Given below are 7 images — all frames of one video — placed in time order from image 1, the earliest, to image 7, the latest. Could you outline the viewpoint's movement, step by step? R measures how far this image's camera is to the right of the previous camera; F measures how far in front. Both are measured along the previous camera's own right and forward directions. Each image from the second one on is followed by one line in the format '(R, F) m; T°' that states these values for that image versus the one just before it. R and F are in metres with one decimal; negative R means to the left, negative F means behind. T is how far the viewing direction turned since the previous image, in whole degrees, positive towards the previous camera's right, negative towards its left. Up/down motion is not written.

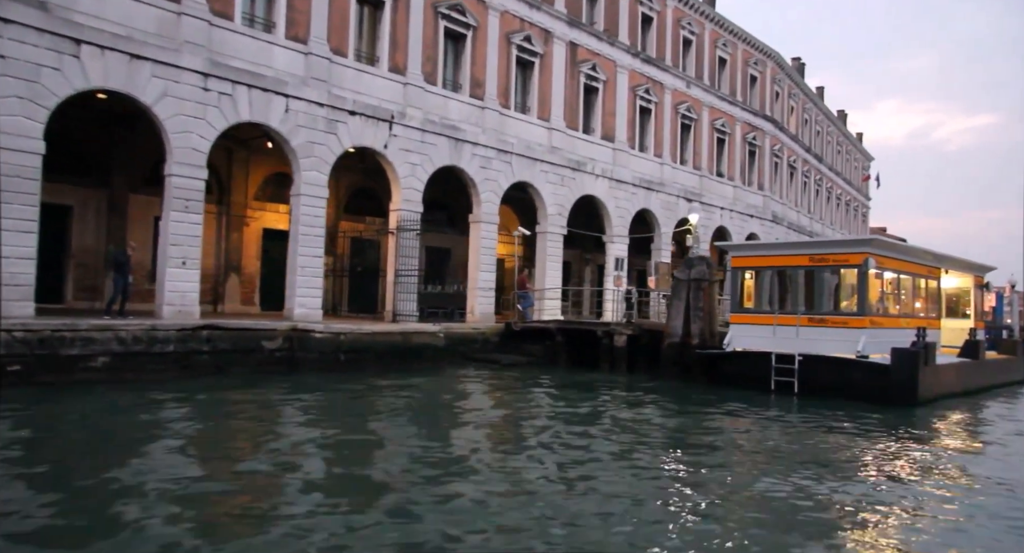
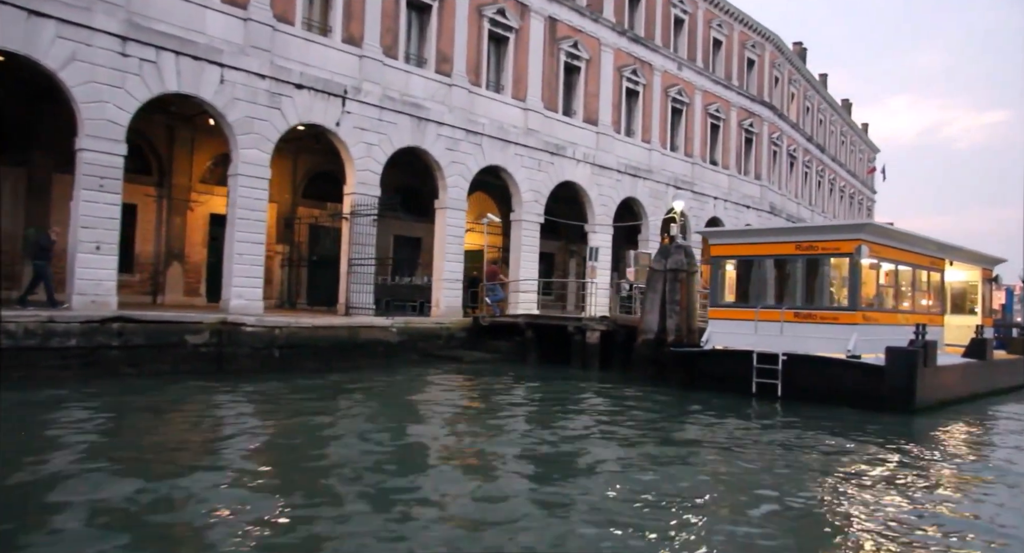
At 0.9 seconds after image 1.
(+1.0, +1.5) m; -1°
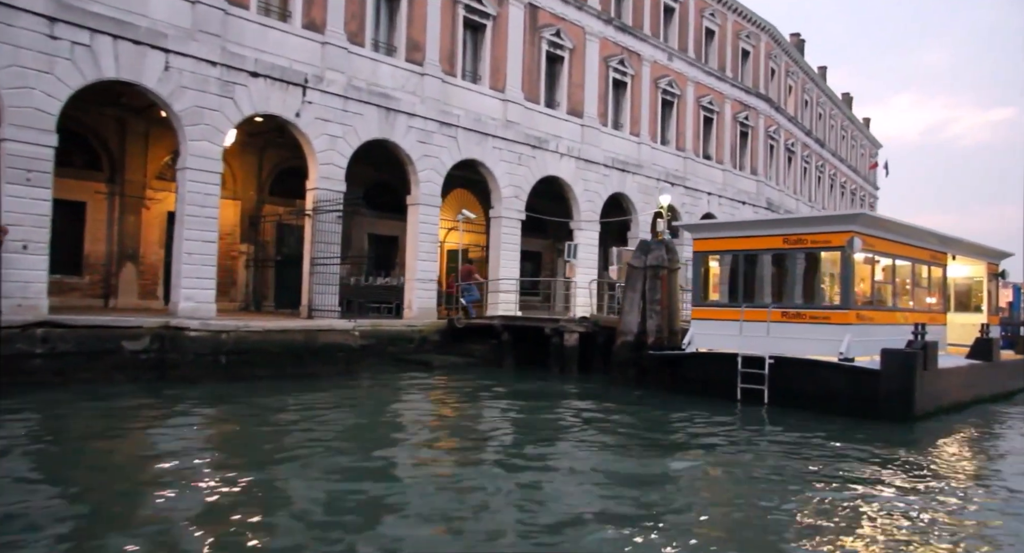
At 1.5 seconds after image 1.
(+0.7, +1.0) m; 0°
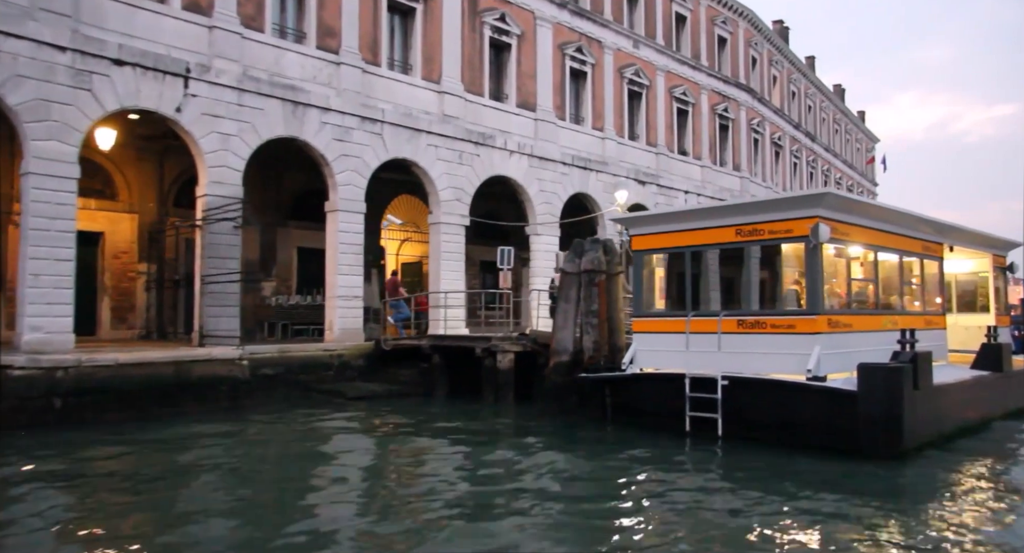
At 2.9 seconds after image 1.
(+1.6, +2.3) m; -1°
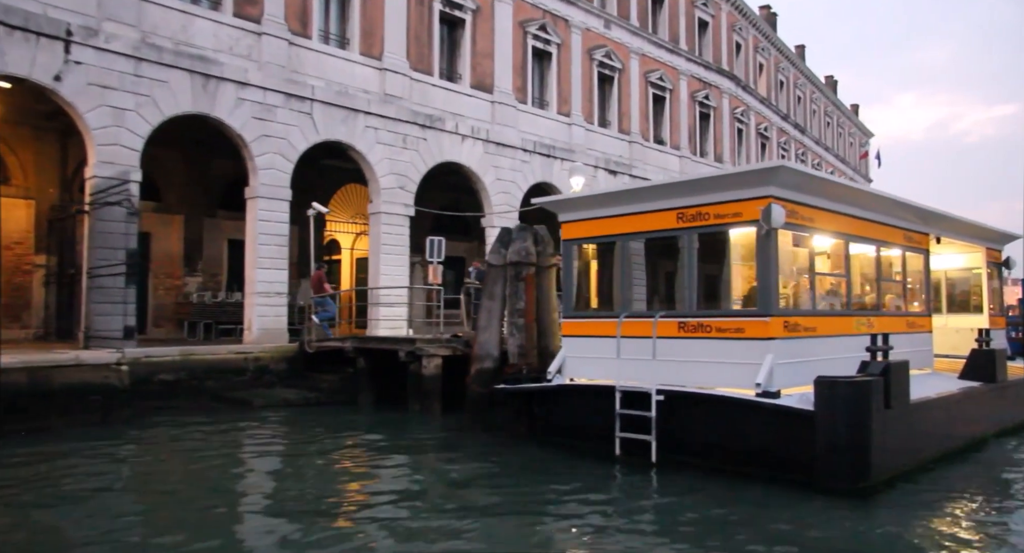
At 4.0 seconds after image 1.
(+1.1, +1.6) m; 0°
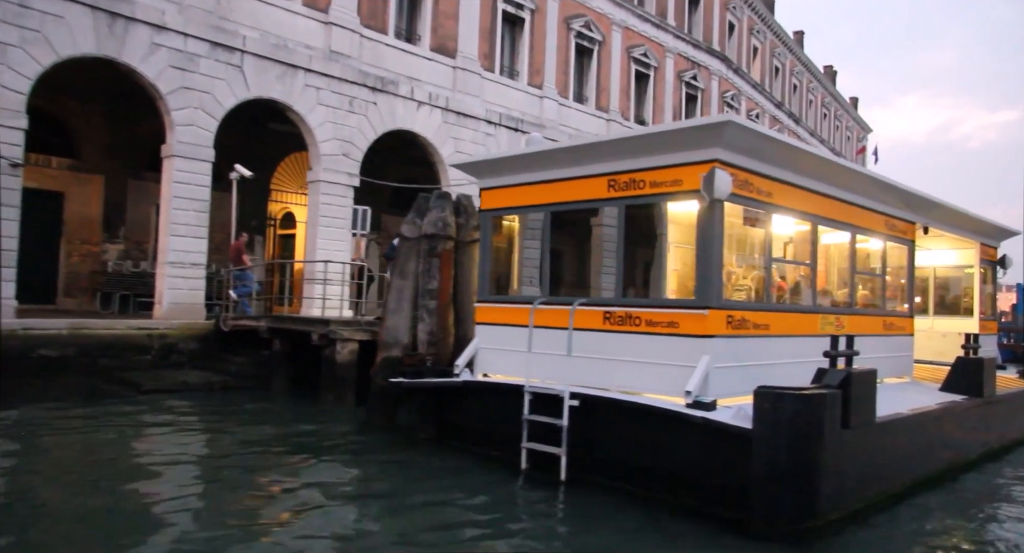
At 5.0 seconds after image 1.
(+1.0, +1.4) m; 0°
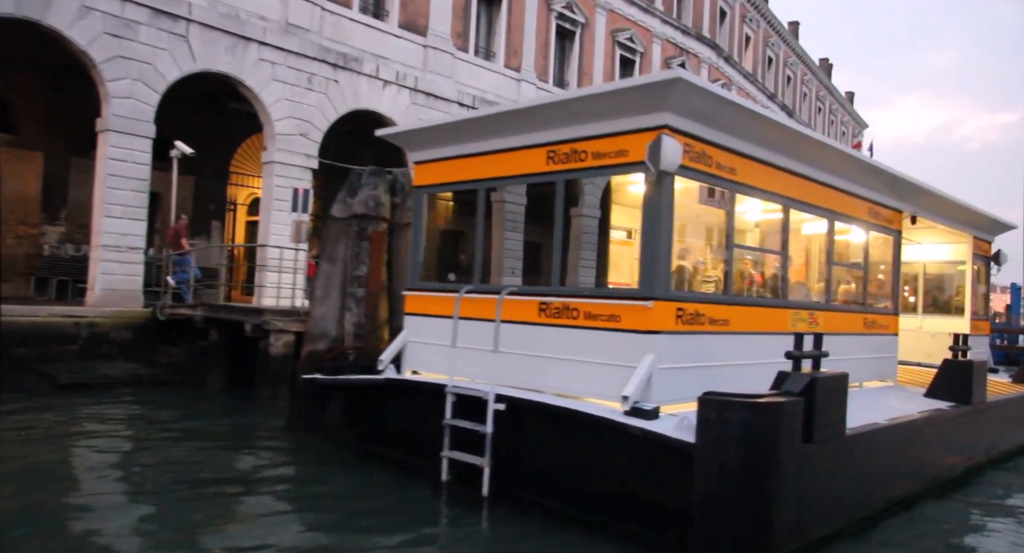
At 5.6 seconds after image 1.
(+0.6, +0.9) m; 0°
